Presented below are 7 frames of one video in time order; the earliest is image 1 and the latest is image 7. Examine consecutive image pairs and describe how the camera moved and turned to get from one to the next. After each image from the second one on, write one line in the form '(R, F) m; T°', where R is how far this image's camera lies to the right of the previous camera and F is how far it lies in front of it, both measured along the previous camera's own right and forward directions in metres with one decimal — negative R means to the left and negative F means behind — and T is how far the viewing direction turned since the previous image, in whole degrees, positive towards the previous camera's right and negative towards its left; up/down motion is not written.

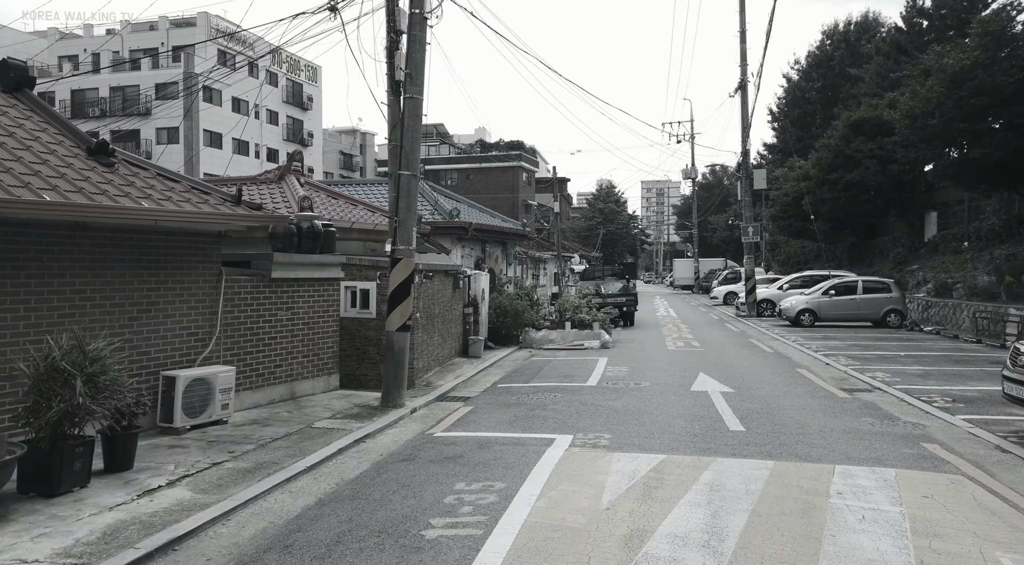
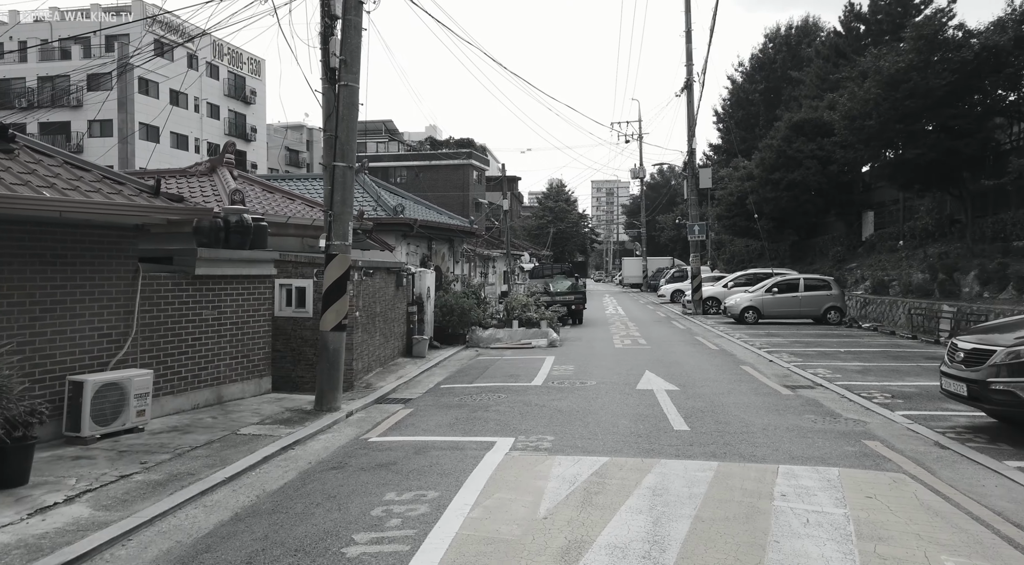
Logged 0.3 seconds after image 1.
(+0.1, +0.3) m; +4°
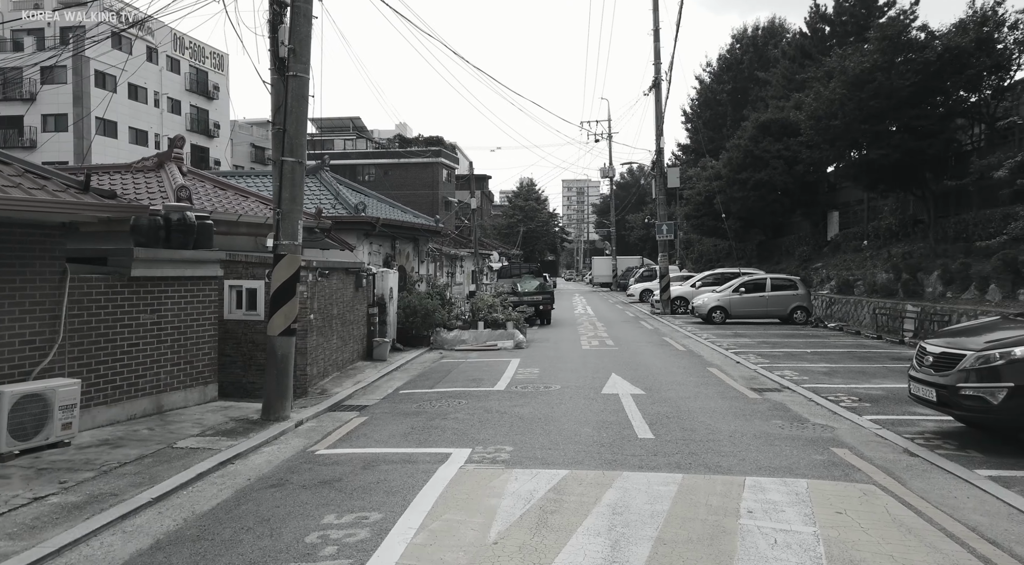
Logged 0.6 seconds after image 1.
(+0.2, +0.4) m; +2°
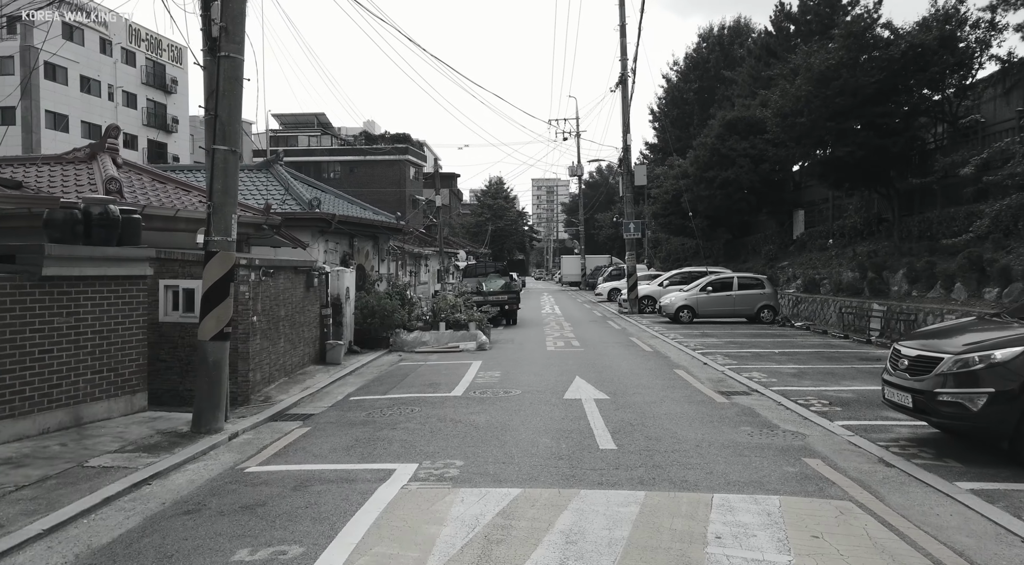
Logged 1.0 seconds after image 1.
(+0.2, +0.6) m; +3°
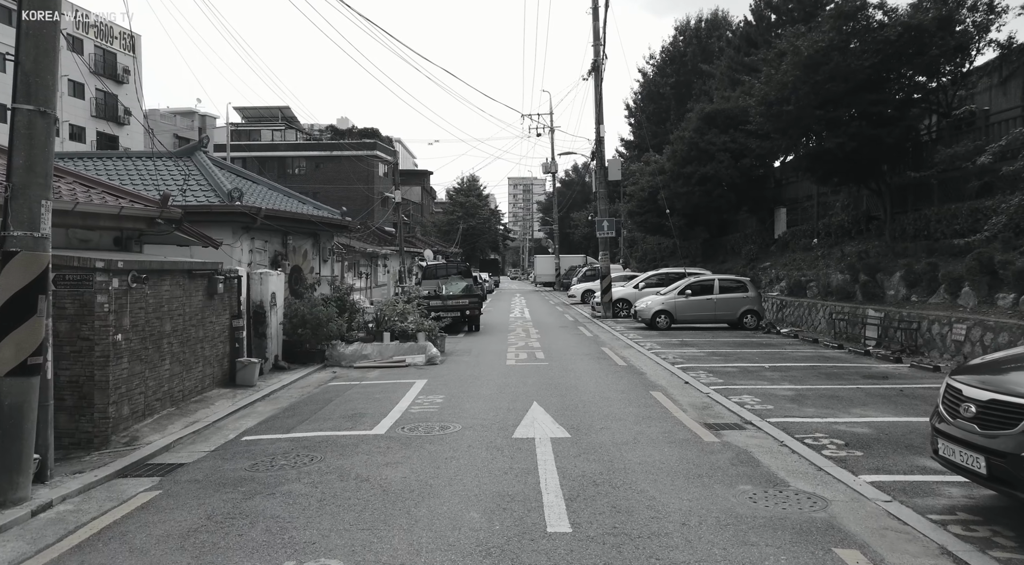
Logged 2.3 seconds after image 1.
(+0.5, +2.1) m; +2°
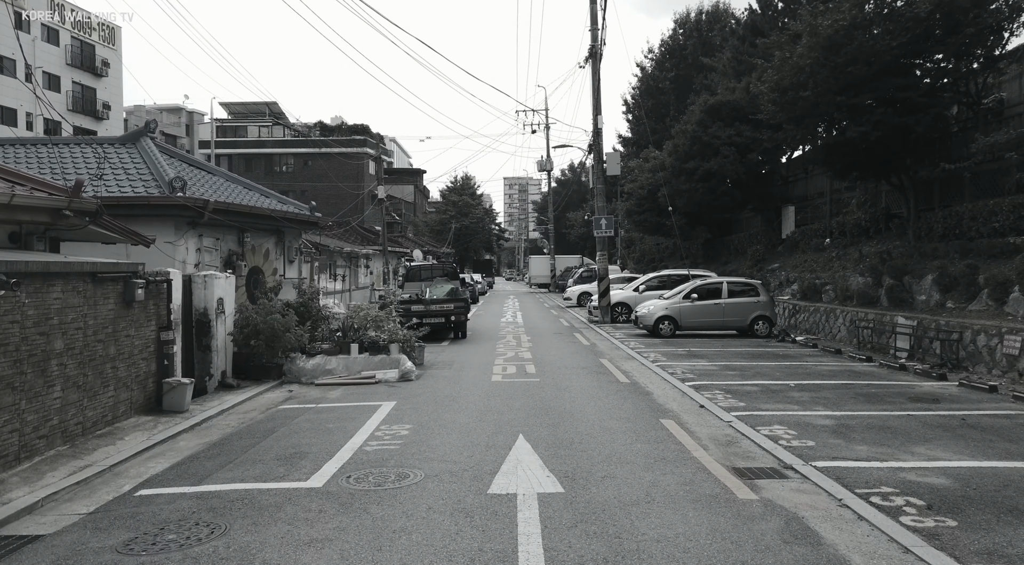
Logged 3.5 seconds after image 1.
(+0.2, +1.8) m; 0°
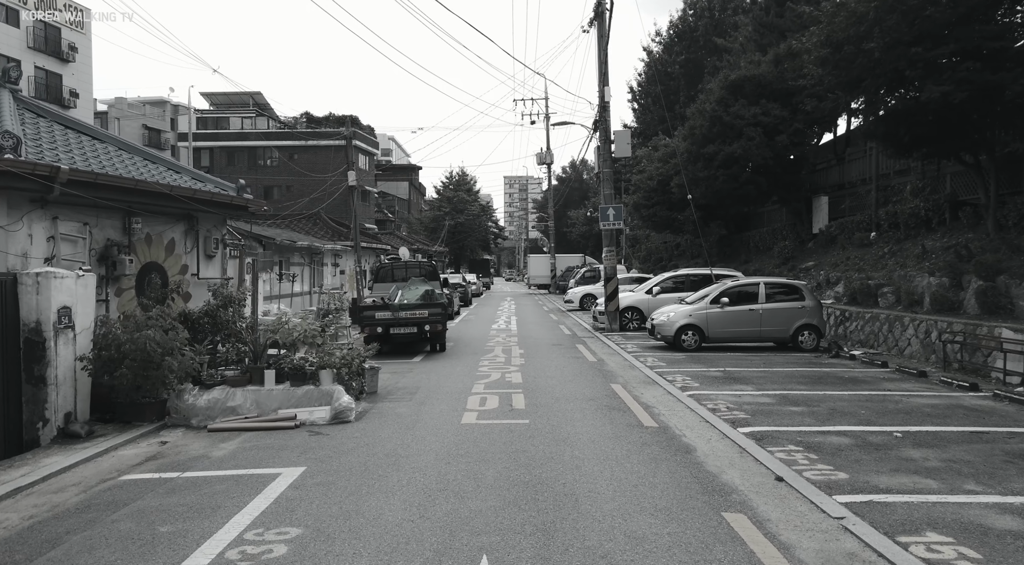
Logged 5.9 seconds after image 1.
(+0.3, +3.6) m; 0°
